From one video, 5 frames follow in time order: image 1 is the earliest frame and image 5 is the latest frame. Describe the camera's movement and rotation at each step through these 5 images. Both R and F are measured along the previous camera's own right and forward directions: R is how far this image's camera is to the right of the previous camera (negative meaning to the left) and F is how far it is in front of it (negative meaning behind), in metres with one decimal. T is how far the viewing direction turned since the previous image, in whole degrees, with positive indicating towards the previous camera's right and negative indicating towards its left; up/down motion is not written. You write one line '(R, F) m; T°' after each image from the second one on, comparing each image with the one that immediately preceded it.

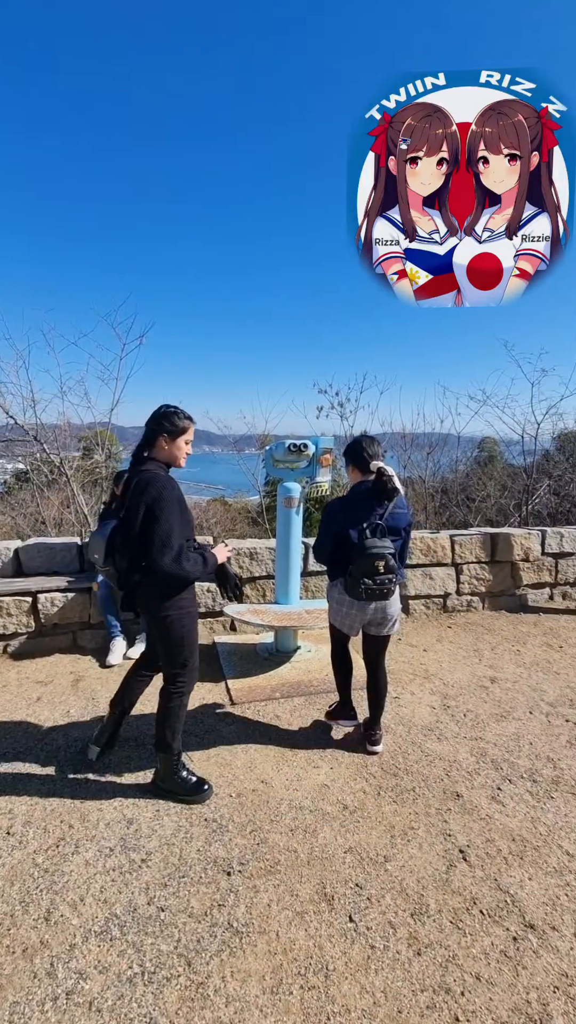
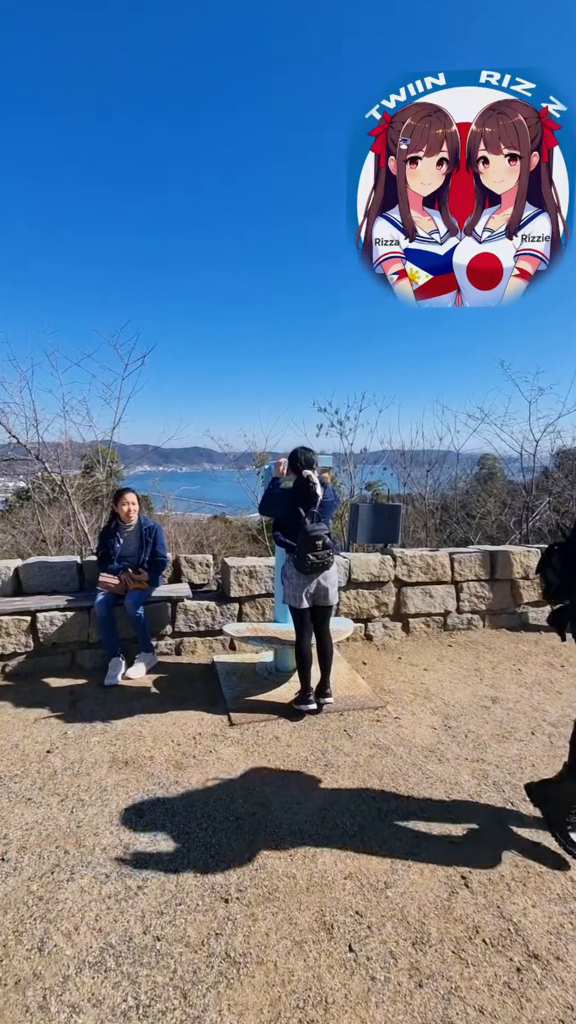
(0.0, 0.0) m; 0°
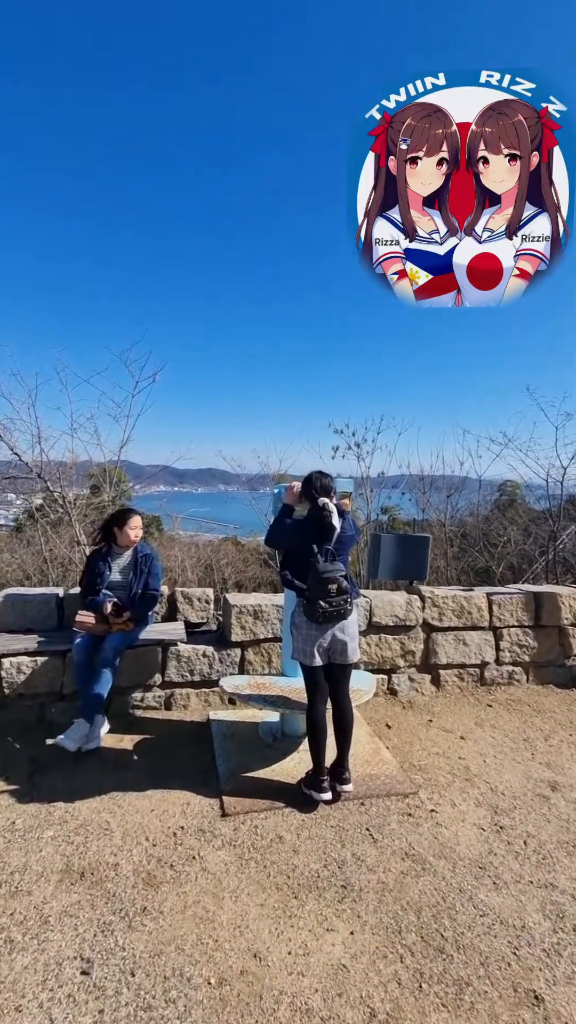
(0.0, +0.6) m; -2°
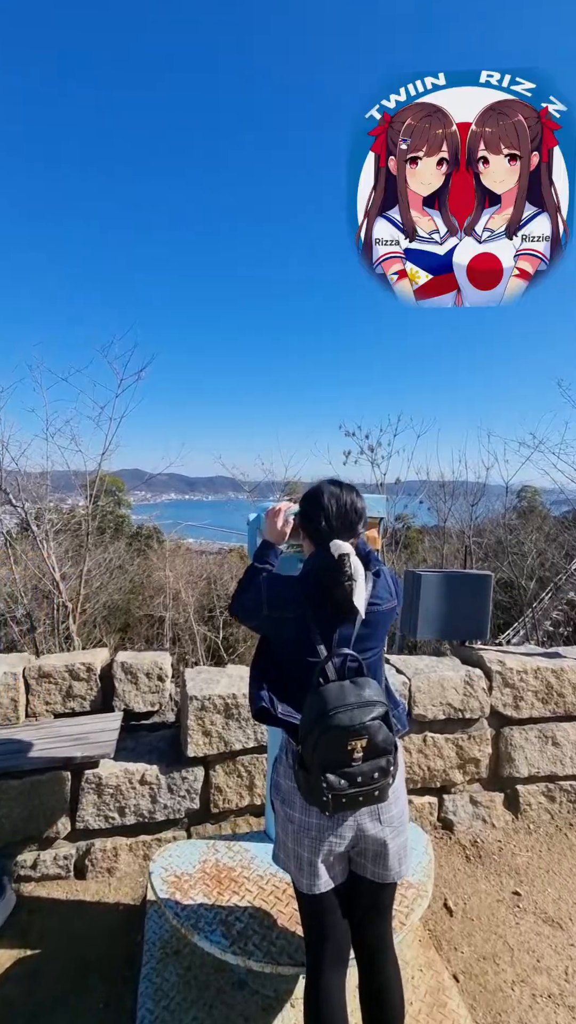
(+0.1, +1.3) m; -1°
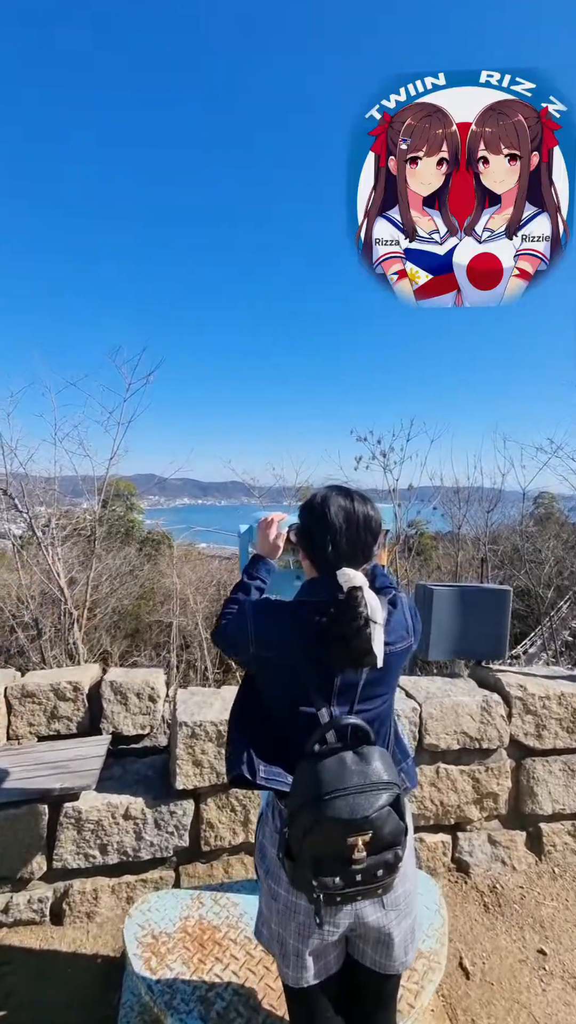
(+0.1, +0.2) m; -1°
